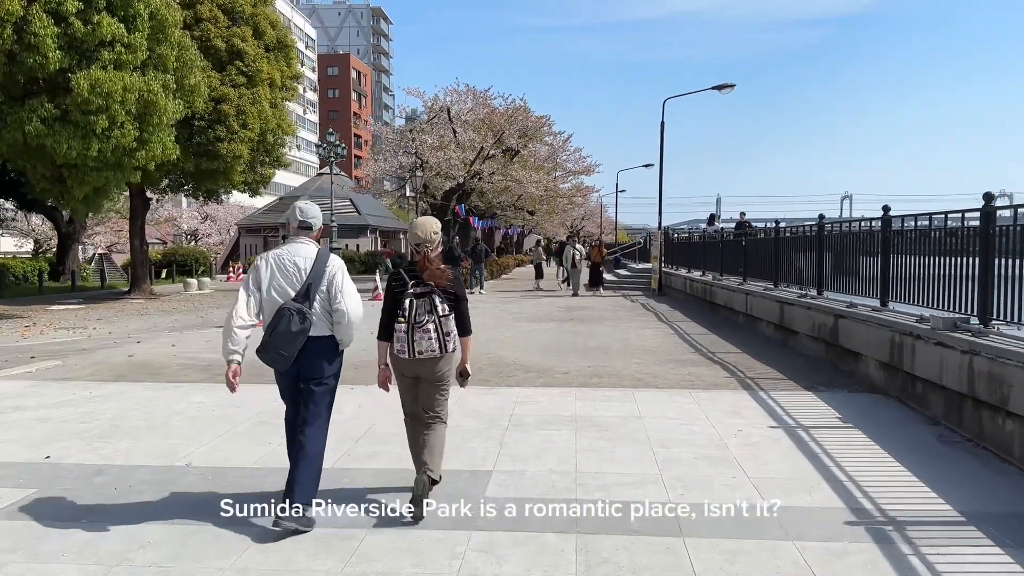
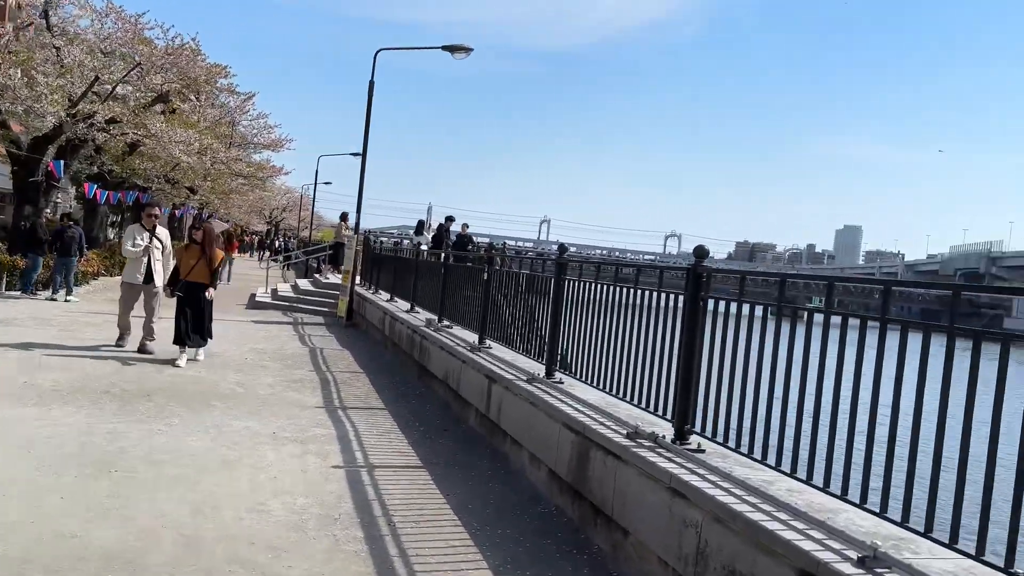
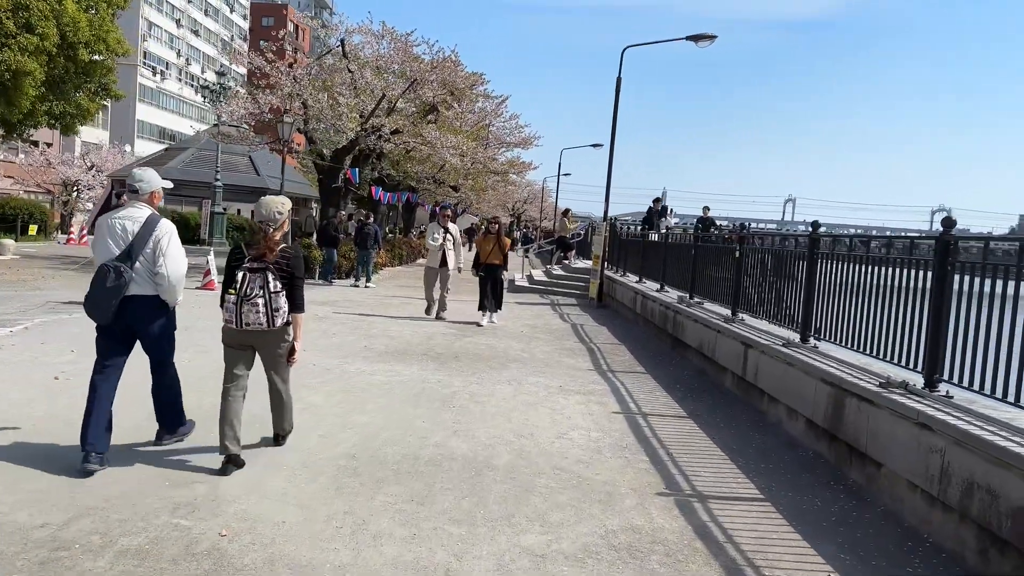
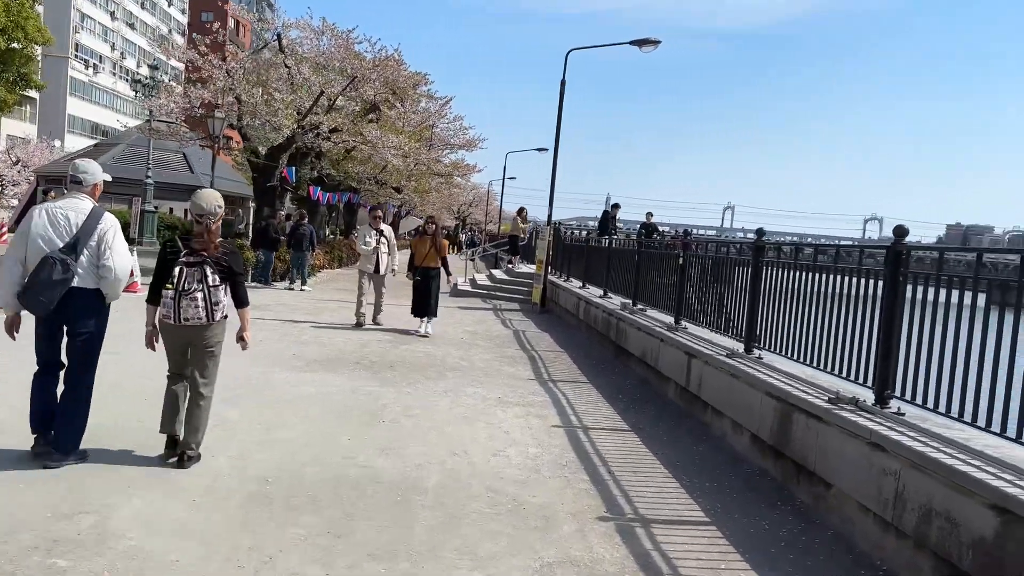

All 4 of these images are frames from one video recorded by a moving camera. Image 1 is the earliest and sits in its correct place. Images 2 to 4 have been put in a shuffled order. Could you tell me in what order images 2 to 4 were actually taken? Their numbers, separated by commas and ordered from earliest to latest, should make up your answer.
3, 4, 2
